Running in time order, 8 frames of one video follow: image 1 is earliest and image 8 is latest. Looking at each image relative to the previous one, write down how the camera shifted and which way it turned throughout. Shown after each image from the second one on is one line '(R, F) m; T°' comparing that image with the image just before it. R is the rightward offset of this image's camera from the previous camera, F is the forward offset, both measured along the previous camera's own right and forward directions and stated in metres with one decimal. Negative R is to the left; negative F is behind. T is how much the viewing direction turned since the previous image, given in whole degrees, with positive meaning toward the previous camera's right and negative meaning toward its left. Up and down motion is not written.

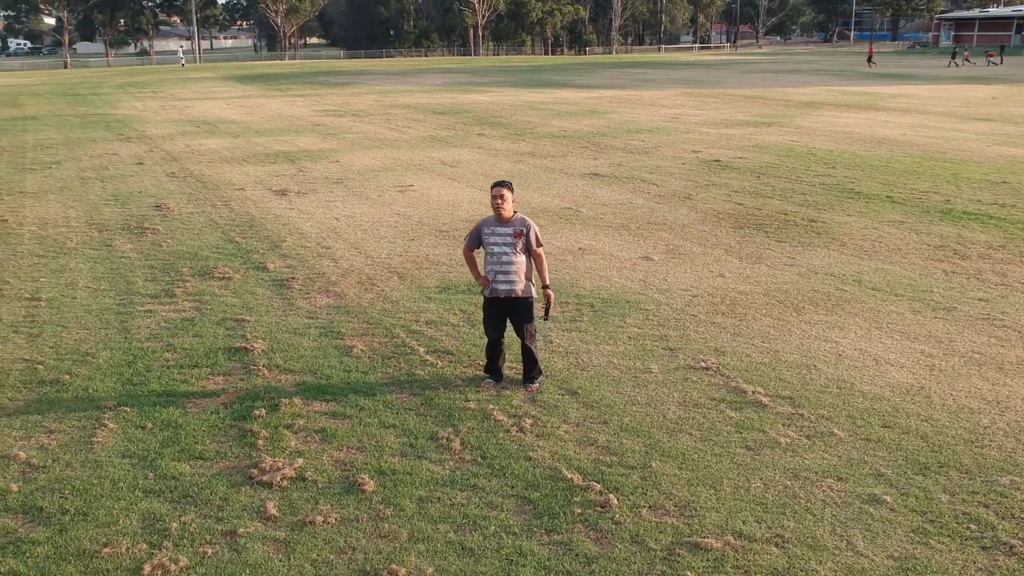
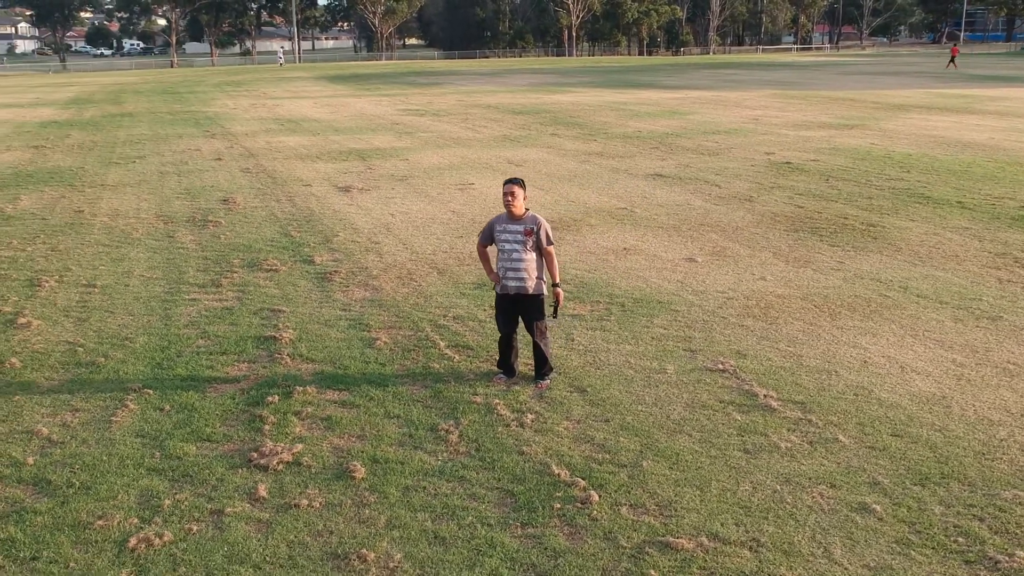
(+0.5, 0.0) m; -5°
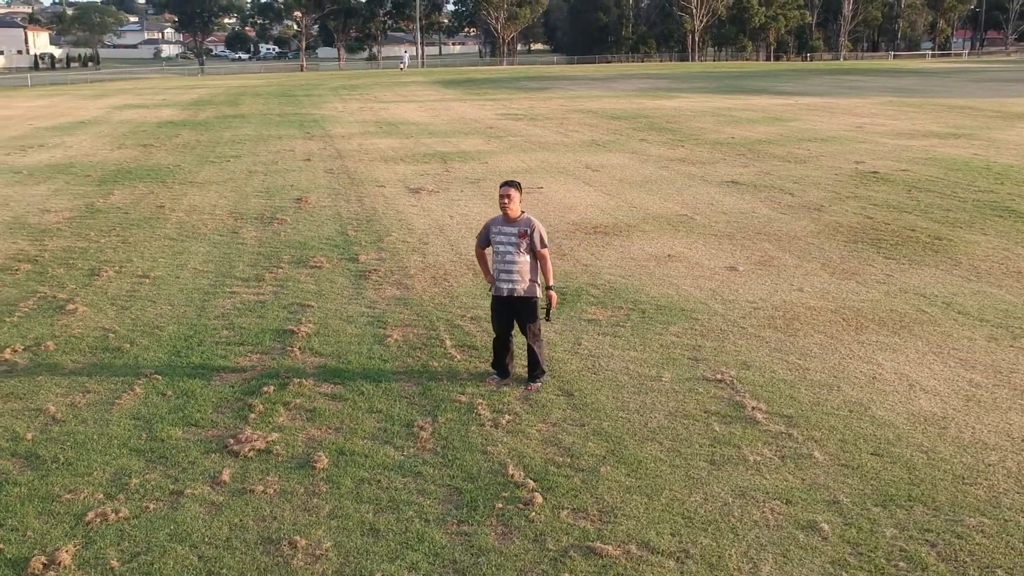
(+0.7, 0.0) m; -7°
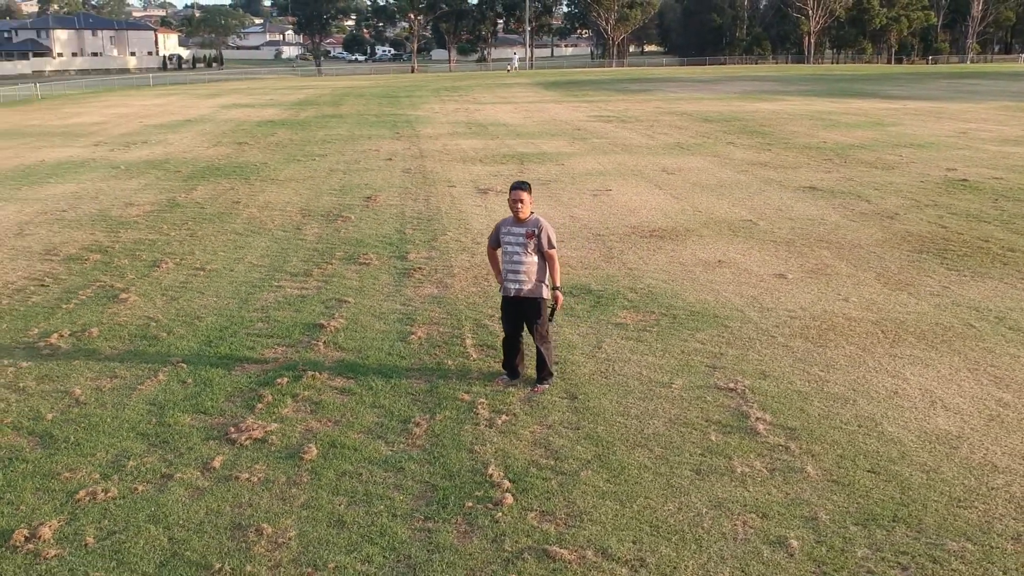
(+0.6, 0.0) m; -6°
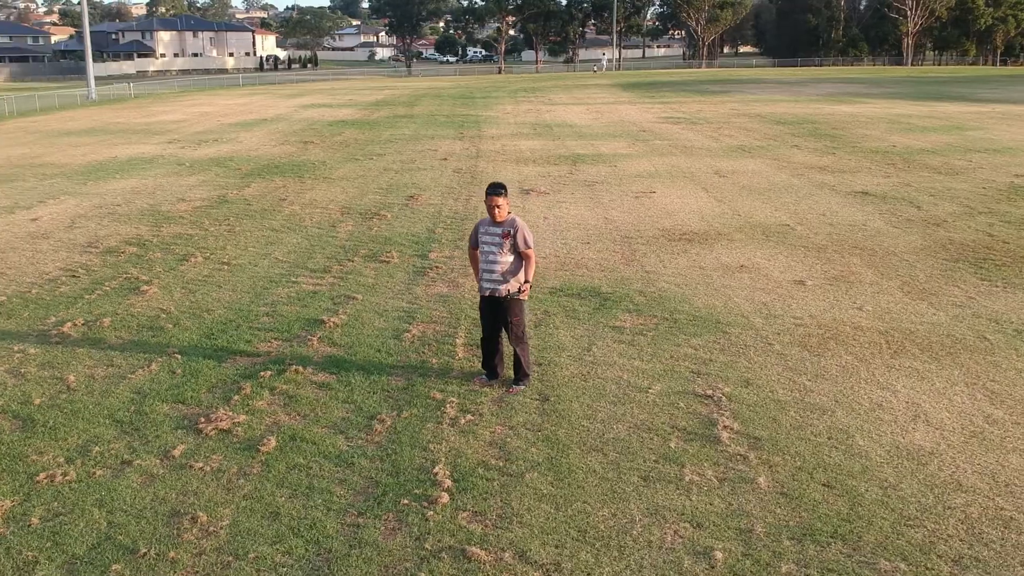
(+0.6, 0.0) m; -5°
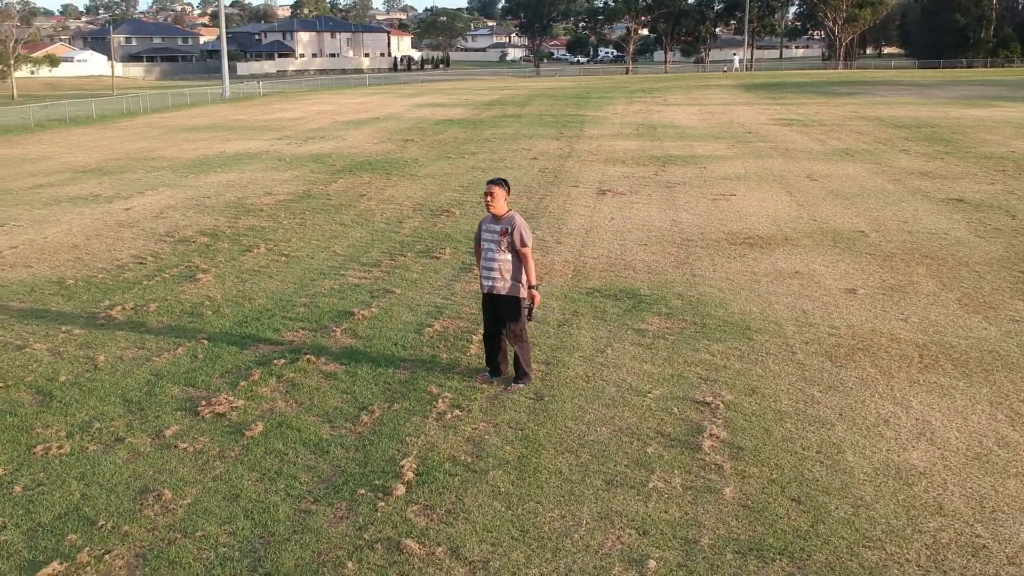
(+0.7, +0.1) m; -7°
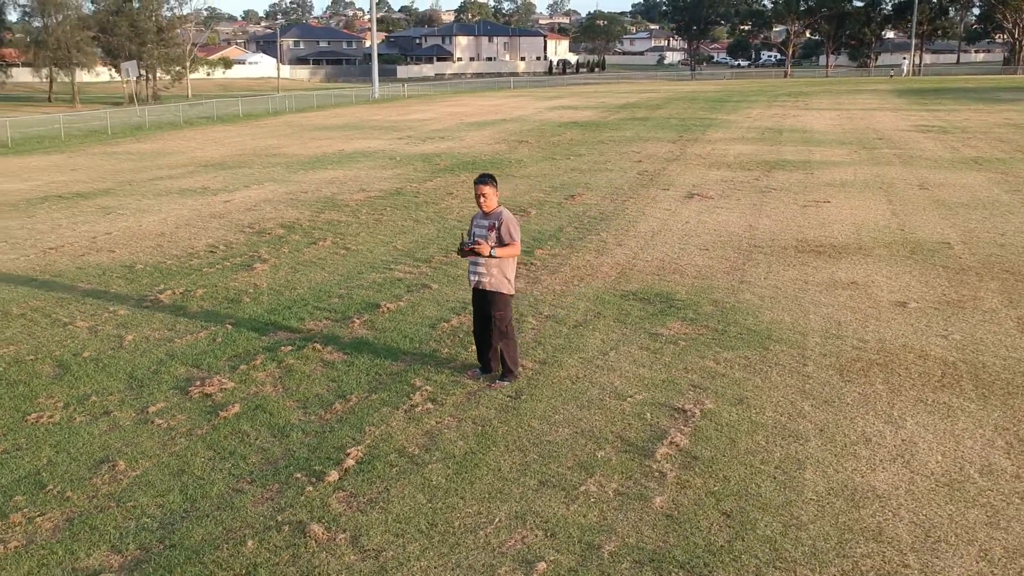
(+0.9, +0.1) m; -9°
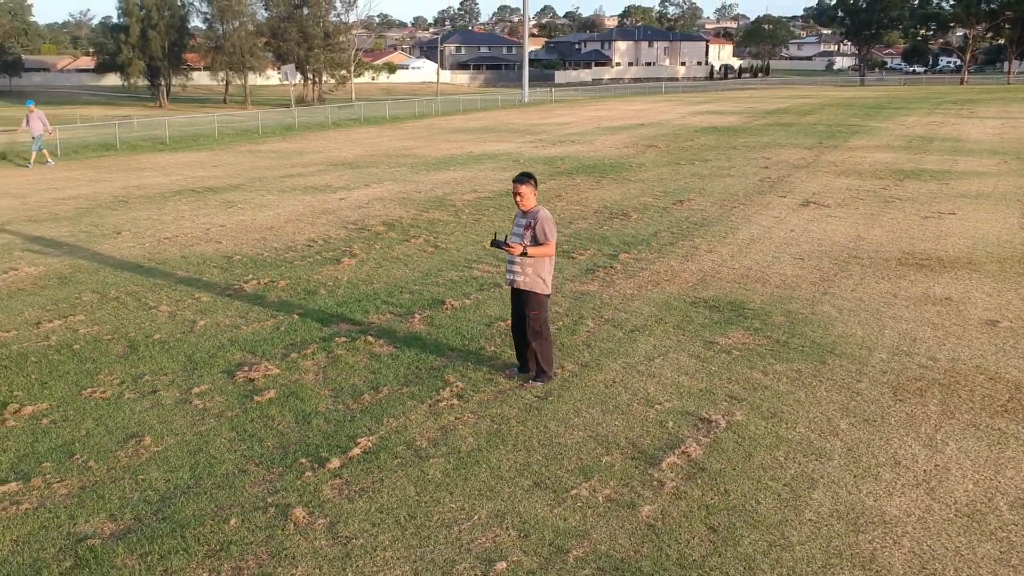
(+0.7, +0.1) m; -9°
